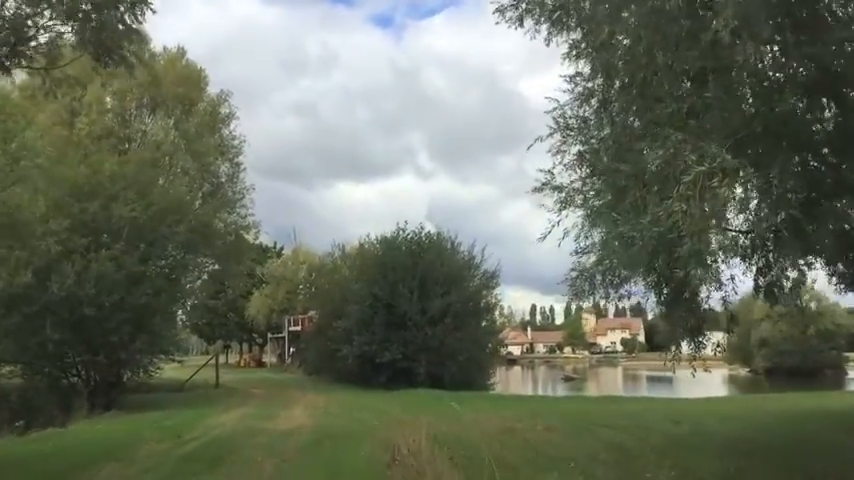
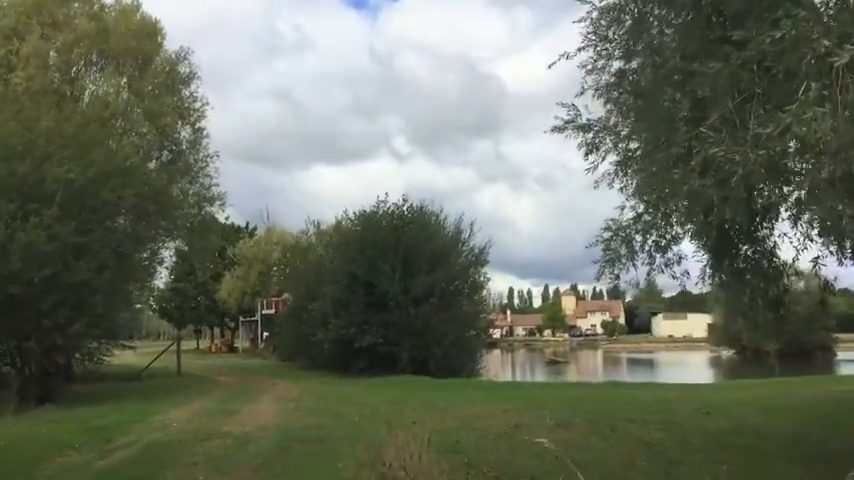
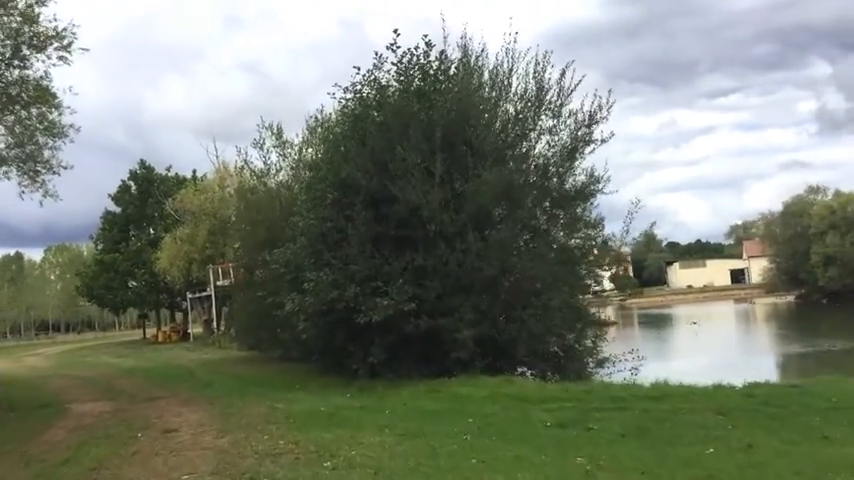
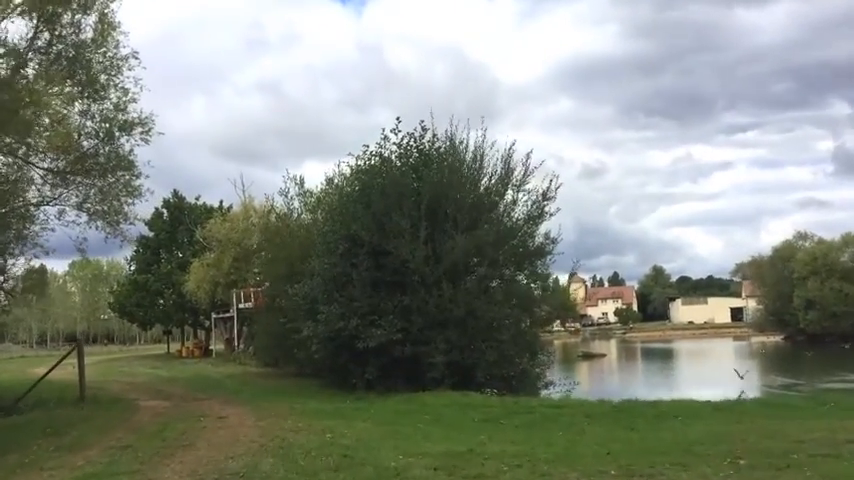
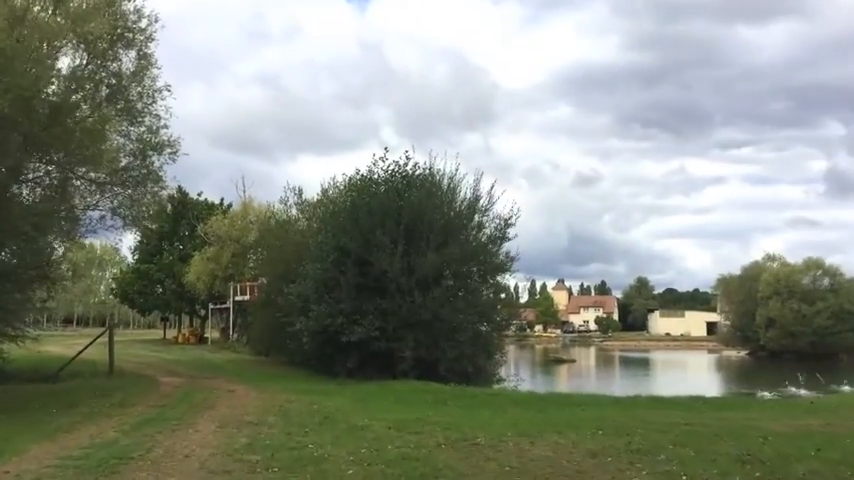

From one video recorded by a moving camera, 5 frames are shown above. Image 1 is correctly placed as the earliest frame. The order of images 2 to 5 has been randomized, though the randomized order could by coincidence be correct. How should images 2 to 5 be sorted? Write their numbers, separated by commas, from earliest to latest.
2, 5, 4, 3
